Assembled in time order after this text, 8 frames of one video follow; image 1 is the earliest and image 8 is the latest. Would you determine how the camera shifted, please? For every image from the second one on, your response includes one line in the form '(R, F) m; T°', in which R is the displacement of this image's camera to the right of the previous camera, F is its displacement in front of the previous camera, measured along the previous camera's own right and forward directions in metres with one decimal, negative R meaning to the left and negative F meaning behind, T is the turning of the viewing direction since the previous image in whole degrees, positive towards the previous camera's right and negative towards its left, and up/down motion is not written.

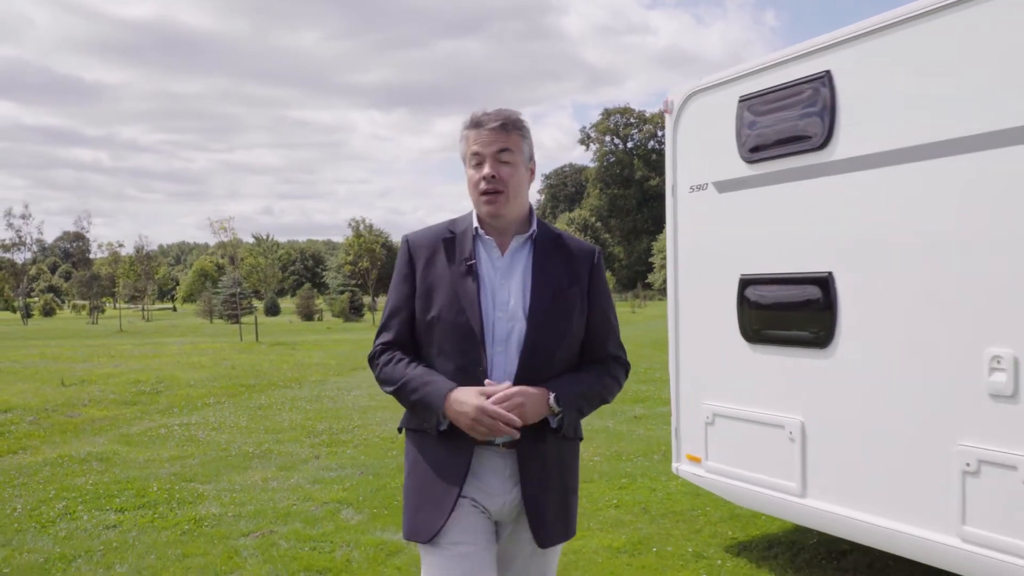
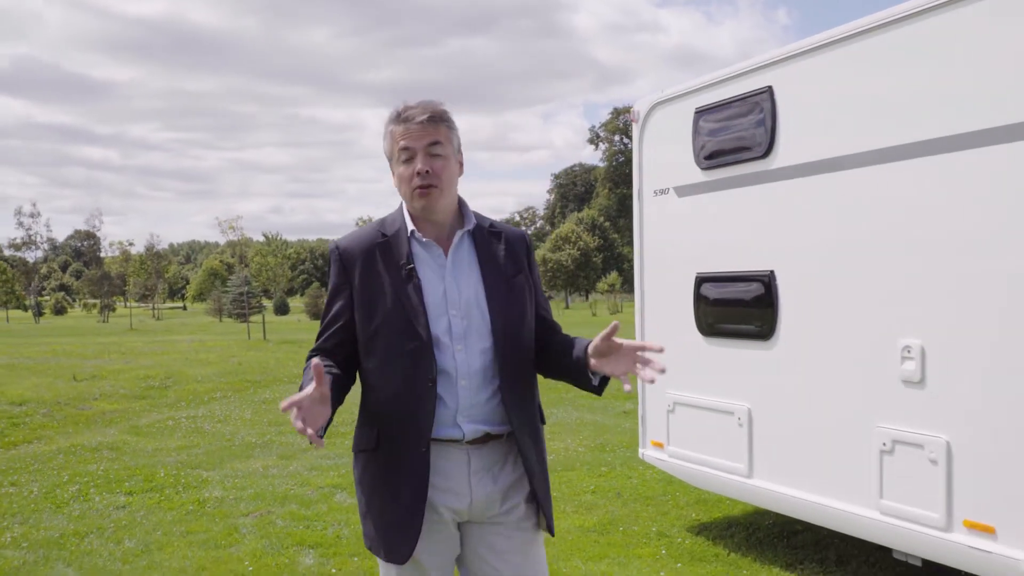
(+0.2, -0.4) m; -1°
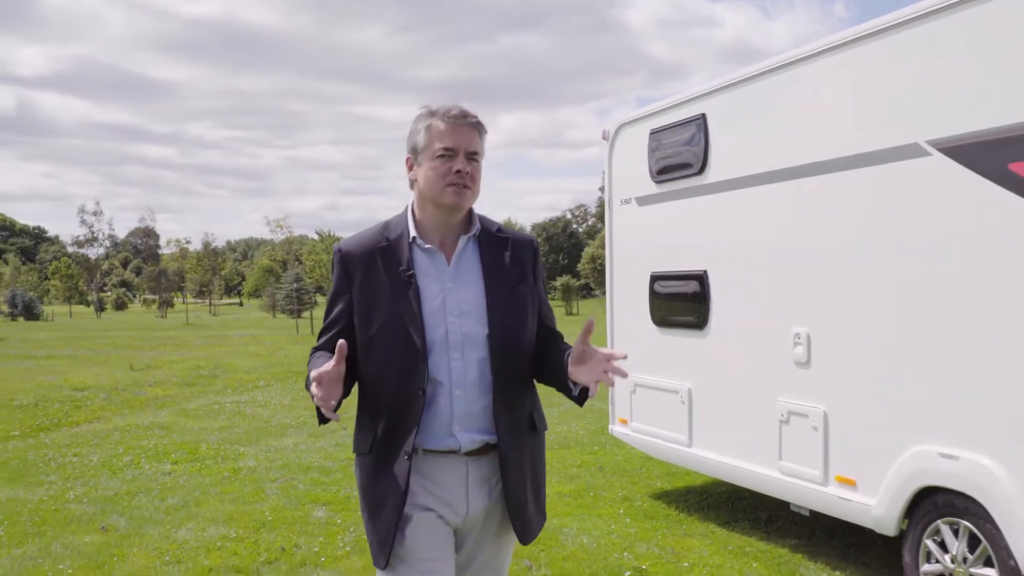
(+0.4, -0.9) m; -3°
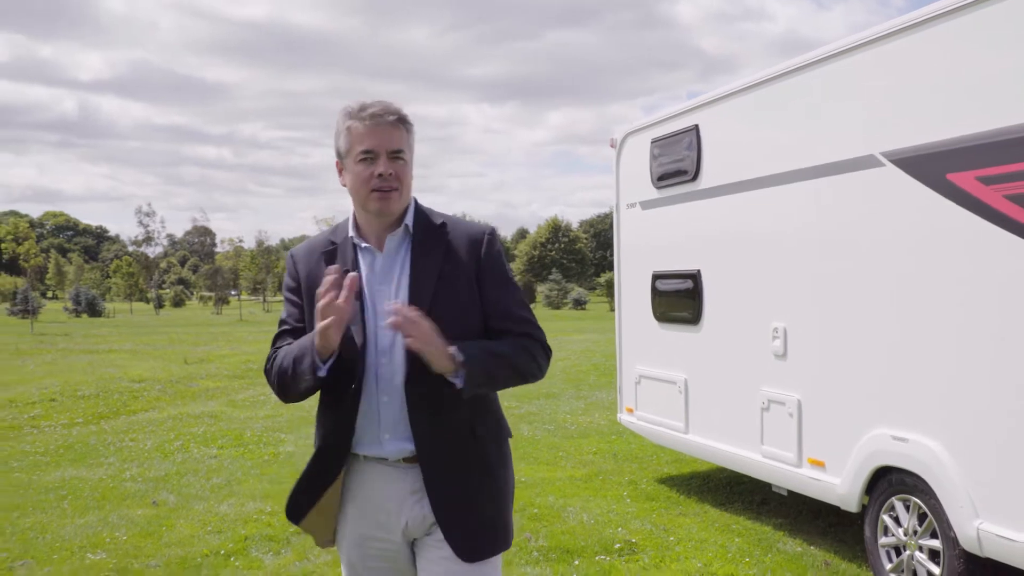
(+0.2, -0.5) m; -3°
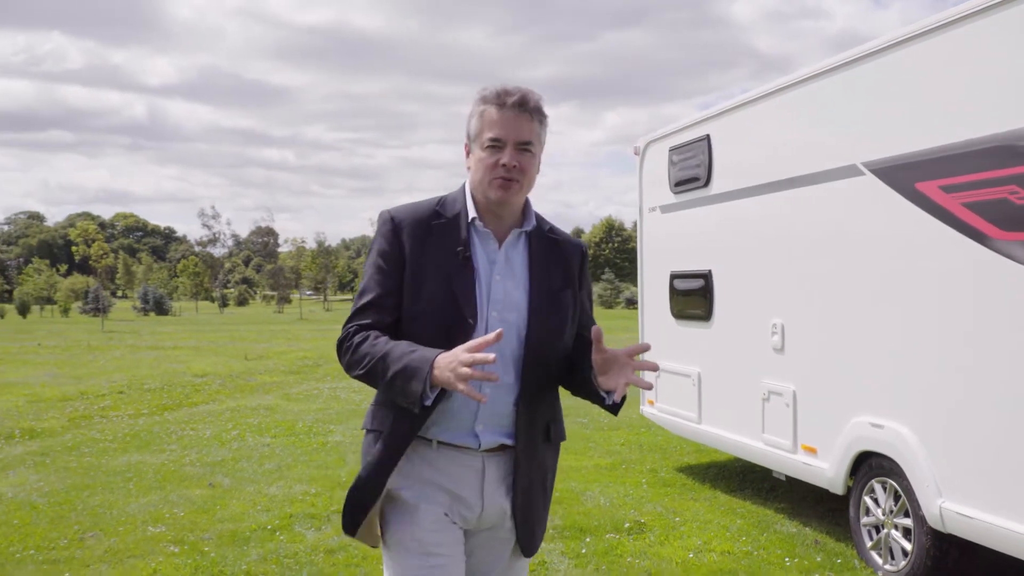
(+0.2, -0.4) m; -3°
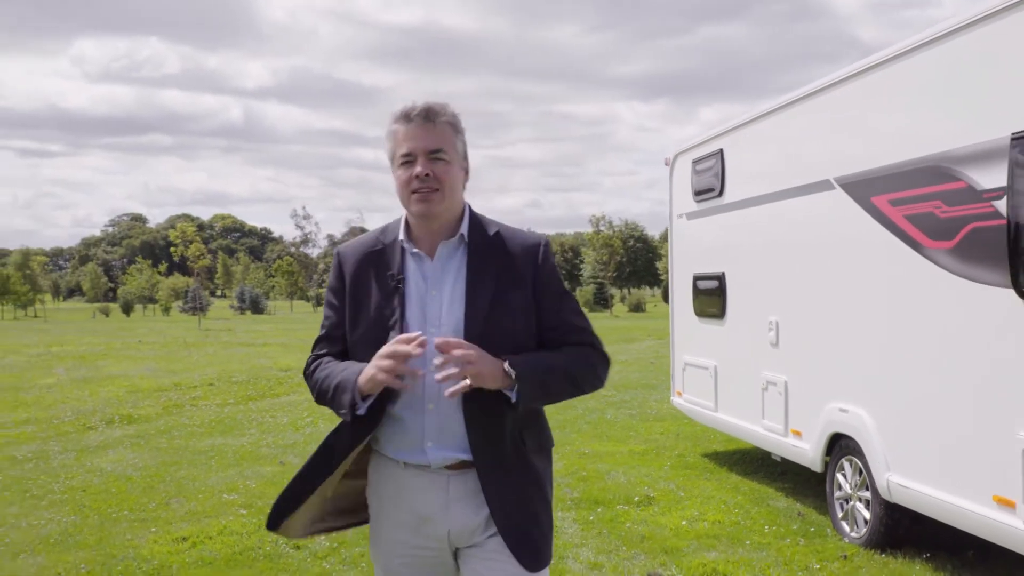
(+0.4, -0.7) m; -5°
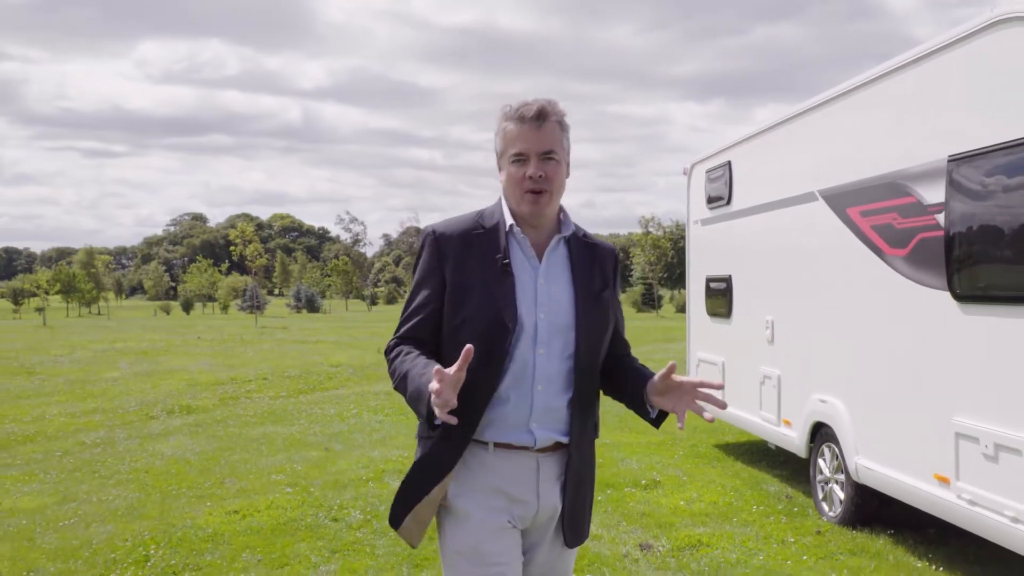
(+0.2, -0.6) m; -3°
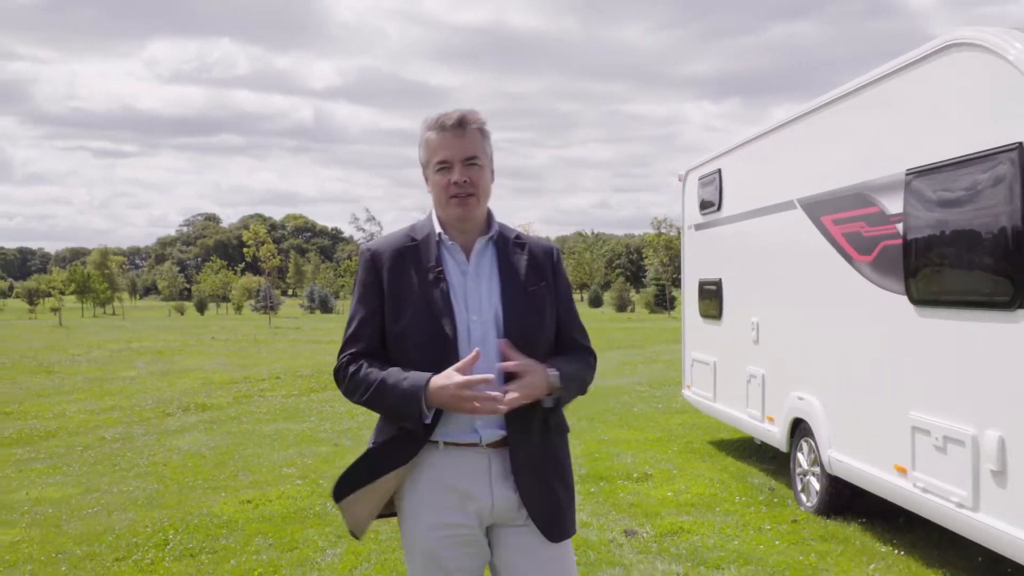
(+0.1, -0.4) m; -1°
